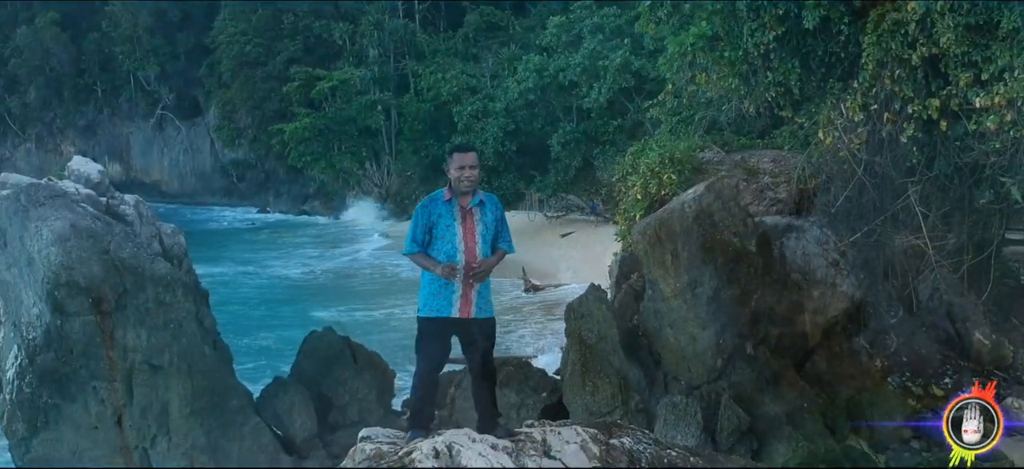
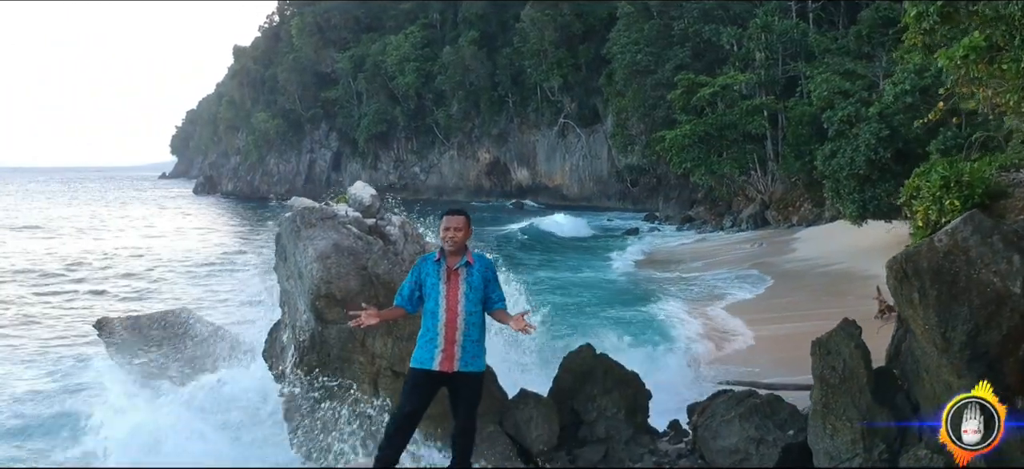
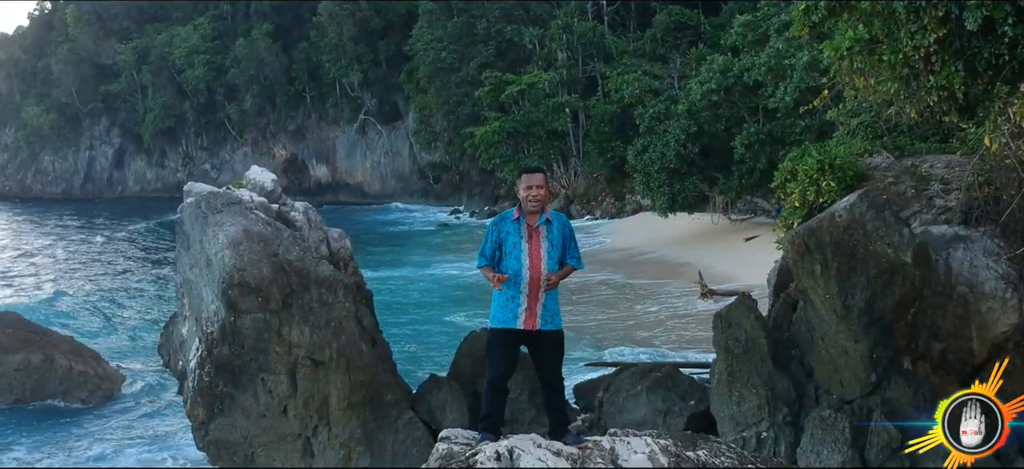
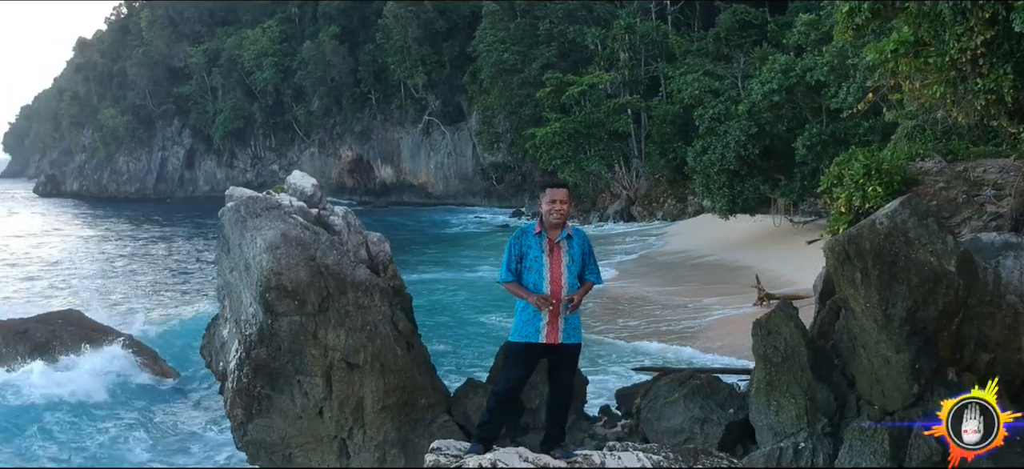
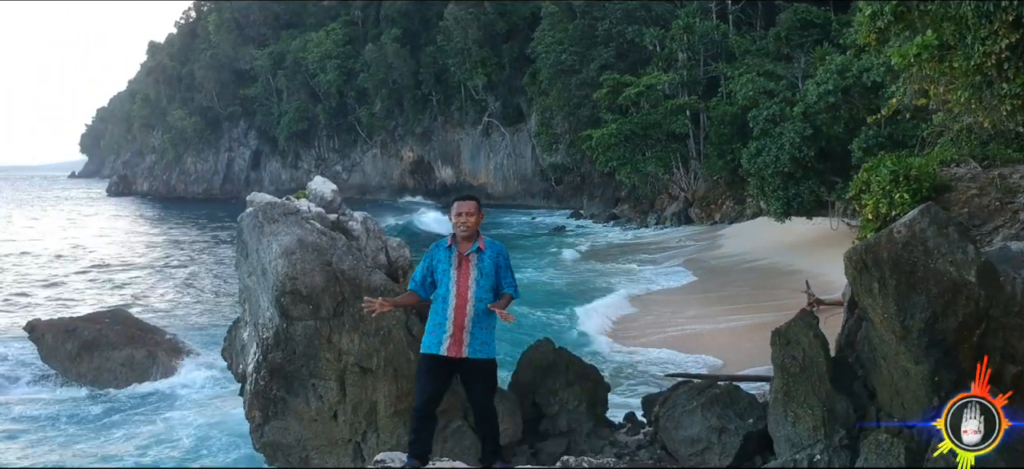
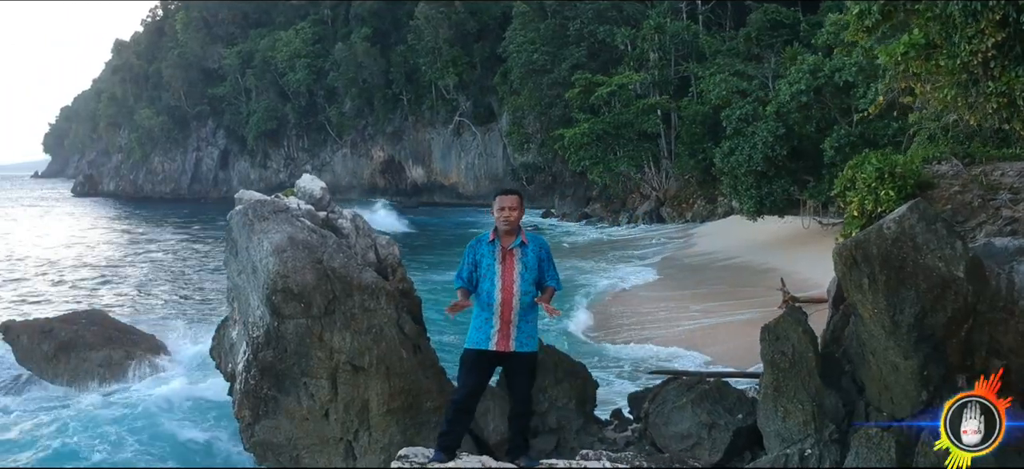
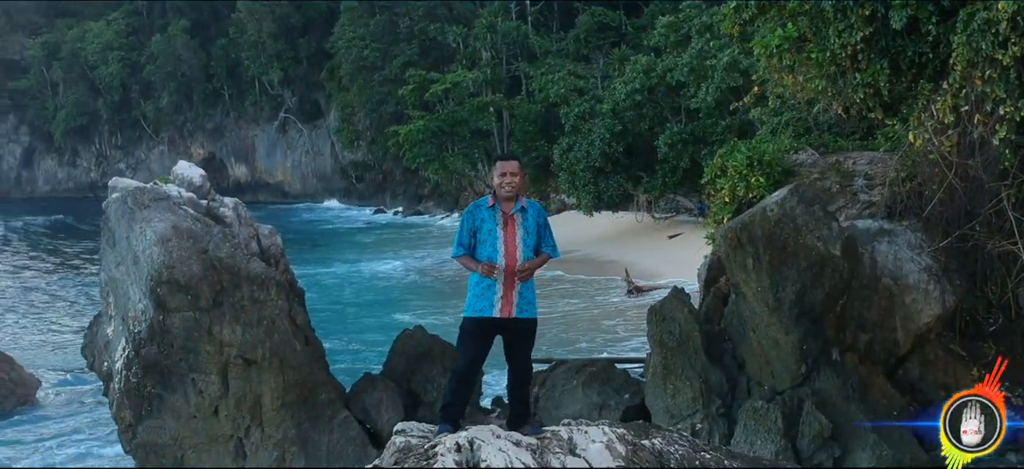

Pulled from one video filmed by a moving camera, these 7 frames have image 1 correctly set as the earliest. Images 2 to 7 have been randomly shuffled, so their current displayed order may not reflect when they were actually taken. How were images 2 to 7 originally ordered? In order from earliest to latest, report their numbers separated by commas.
7, 3, 4, 6, 5, 2
